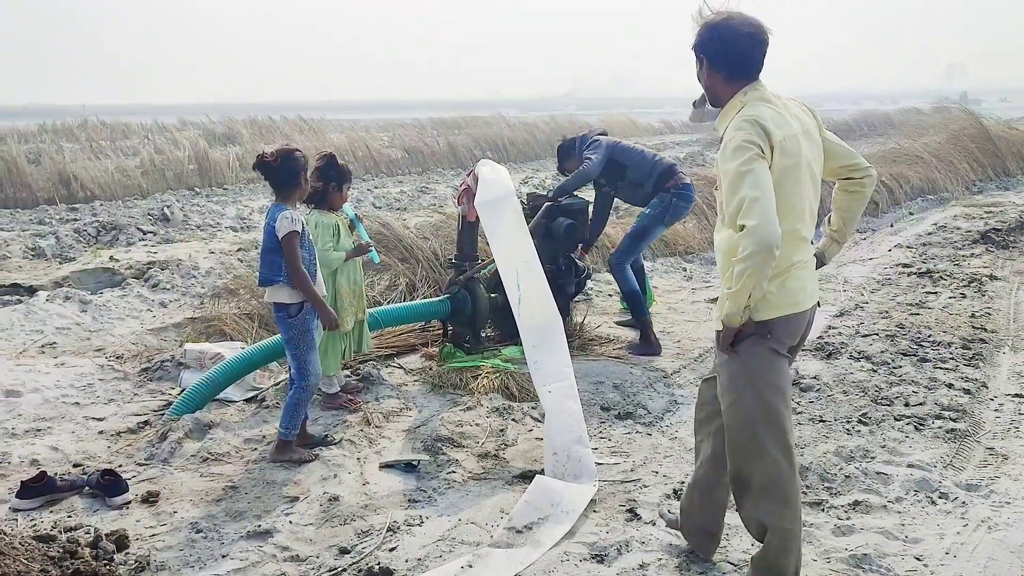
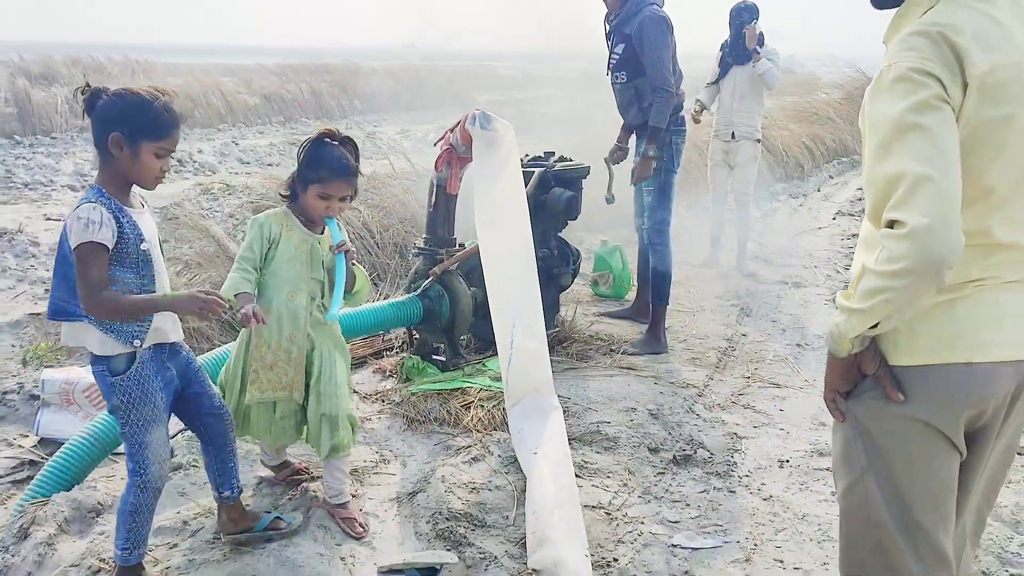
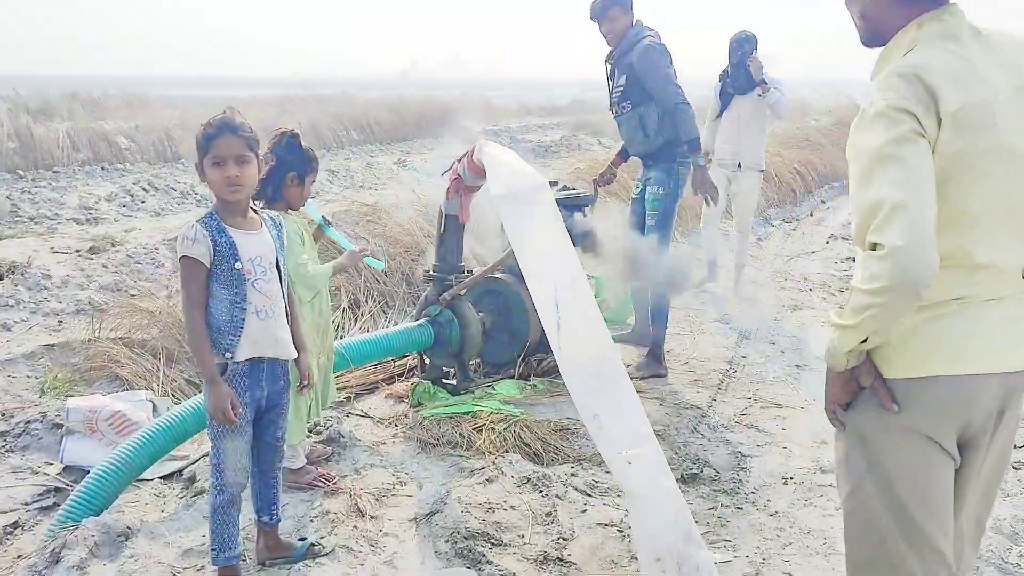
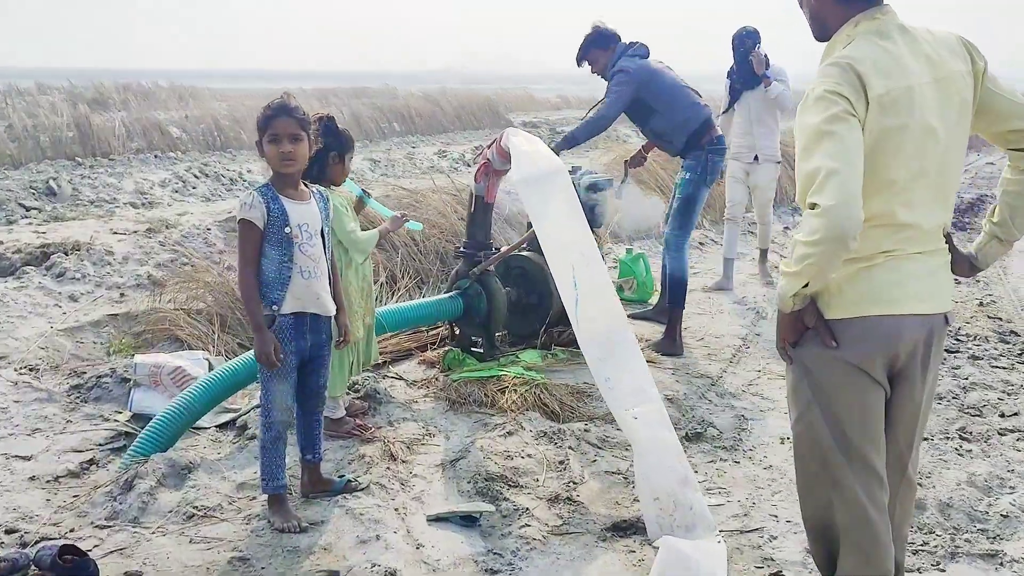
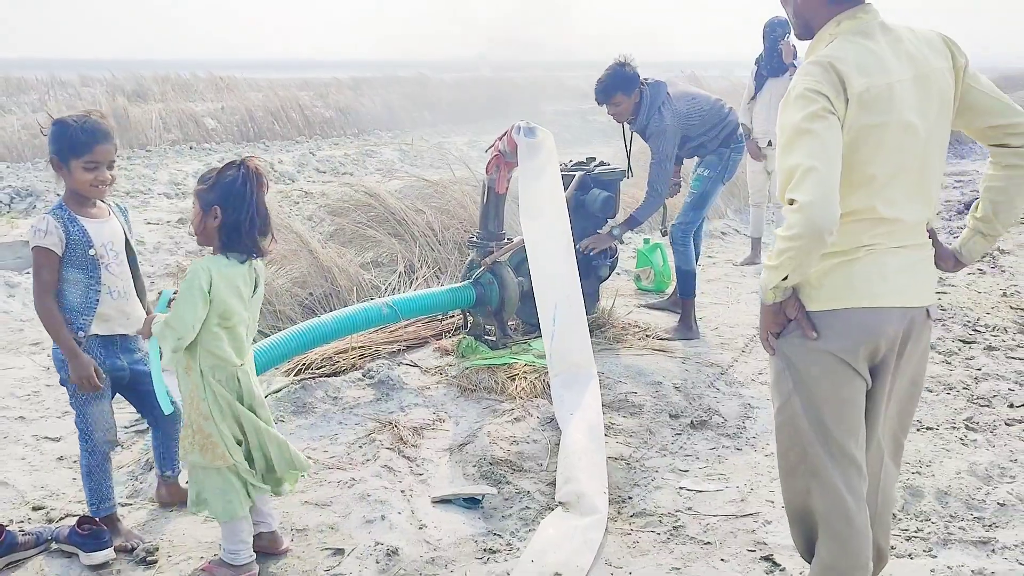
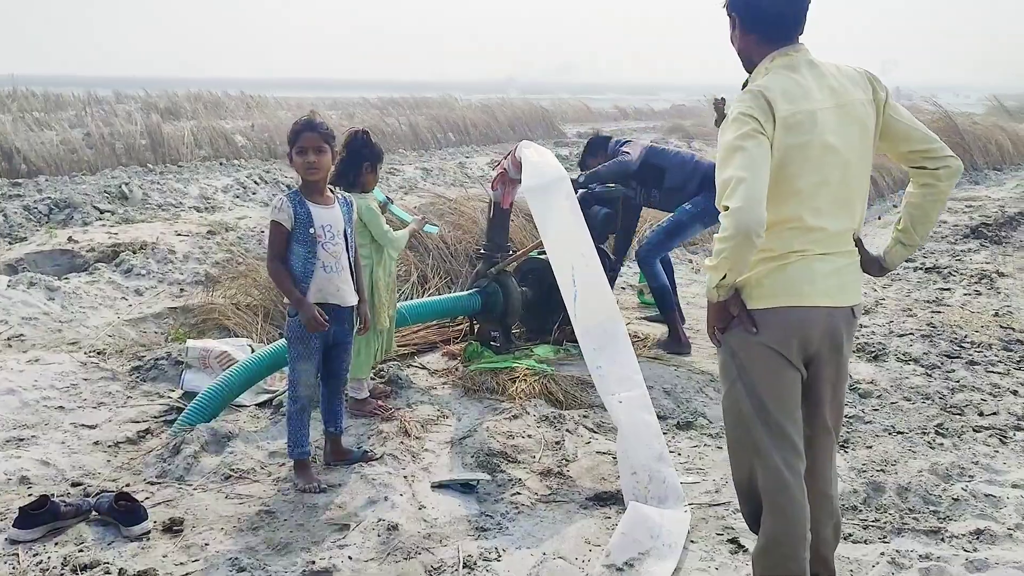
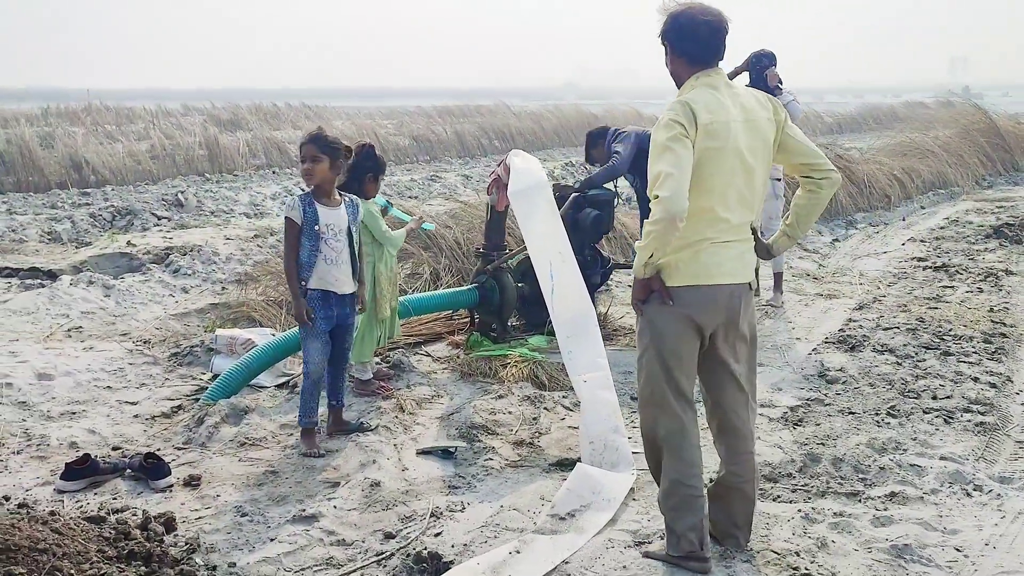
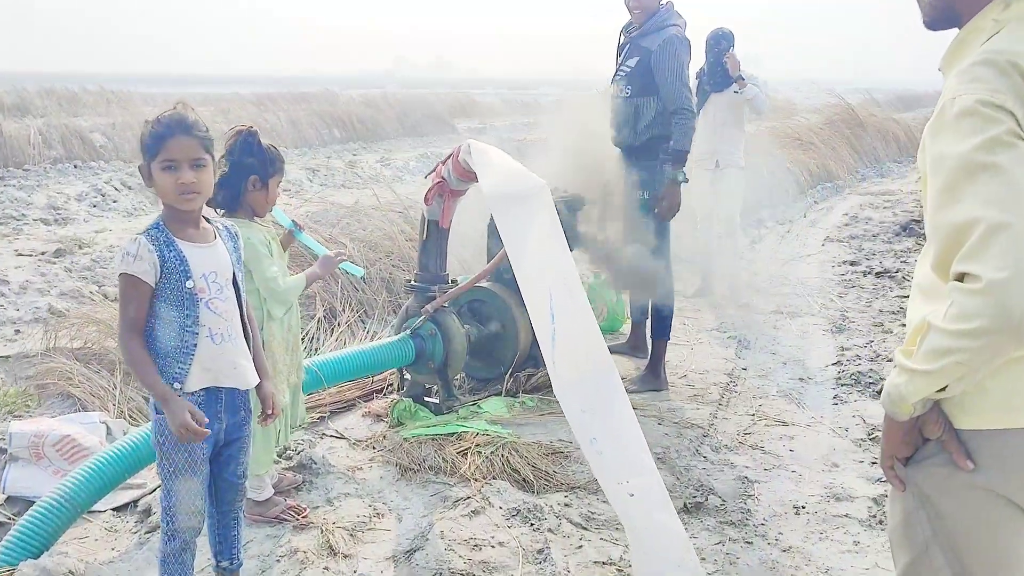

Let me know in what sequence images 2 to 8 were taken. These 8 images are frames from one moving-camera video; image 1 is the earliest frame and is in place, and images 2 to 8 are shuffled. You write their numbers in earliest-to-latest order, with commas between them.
7, 6, 4, 3, 8, 2, 5
